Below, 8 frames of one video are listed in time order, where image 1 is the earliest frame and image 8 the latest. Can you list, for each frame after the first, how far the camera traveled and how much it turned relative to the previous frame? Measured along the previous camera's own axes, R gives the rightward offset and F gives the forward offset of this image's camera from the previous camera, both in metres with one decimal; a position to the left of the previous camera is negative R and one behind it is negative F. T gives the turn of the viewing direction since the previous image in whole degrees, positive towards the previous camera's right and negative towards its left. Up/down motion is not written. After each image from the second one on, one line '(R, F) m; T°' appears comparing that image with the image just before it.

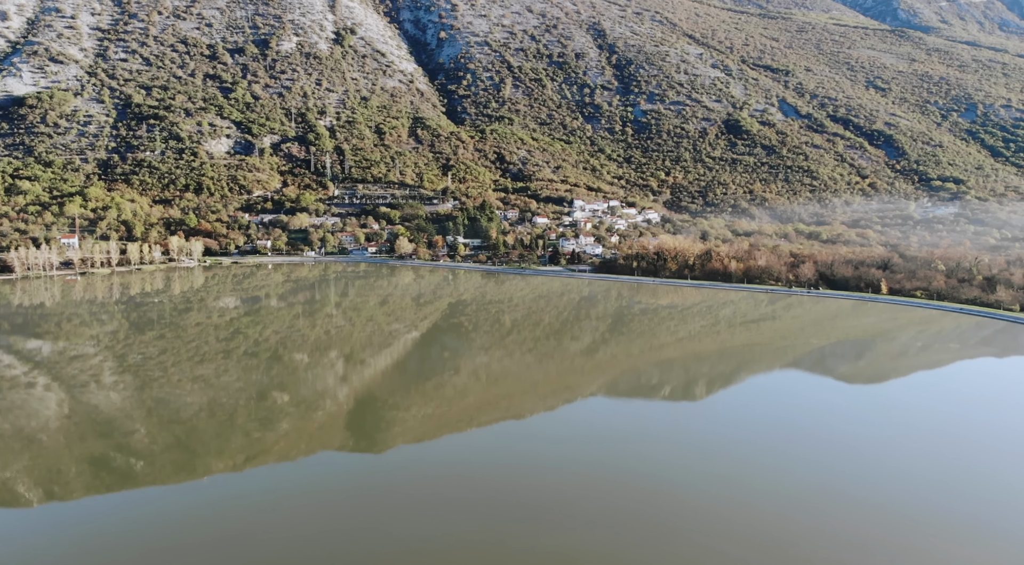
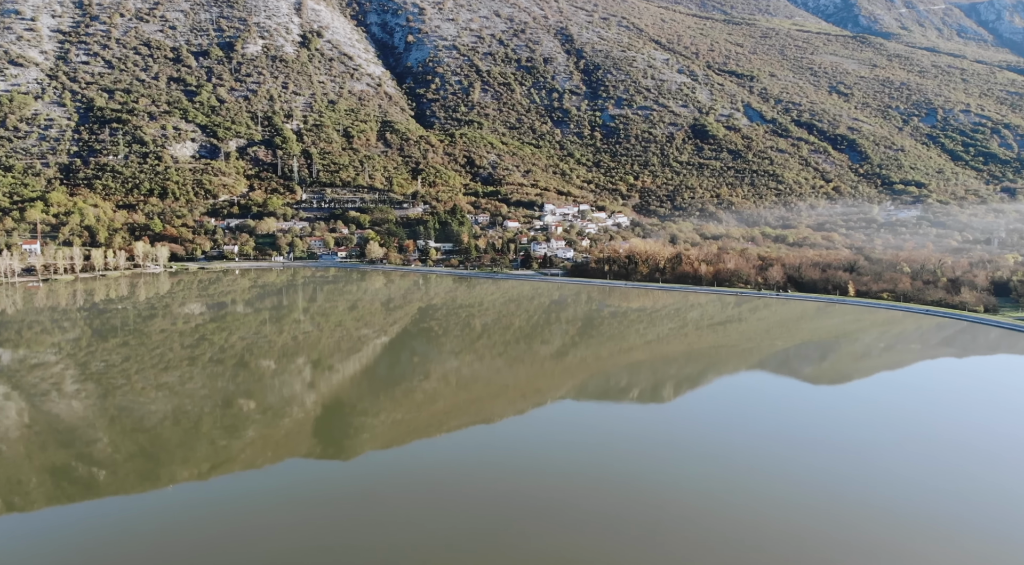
(+2.2, -0.2) m; +1°
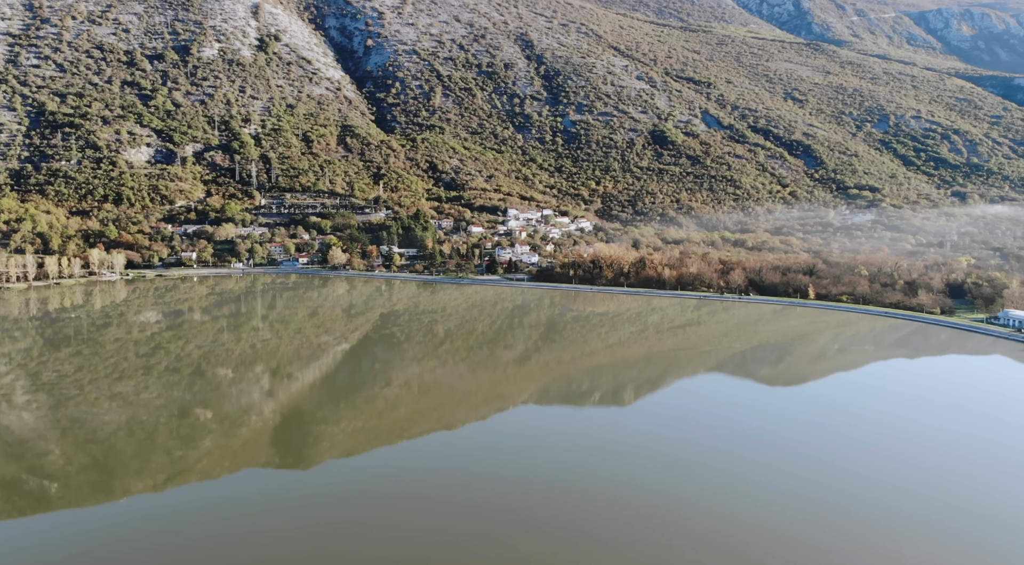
(0.0, +0.2) m; +3°
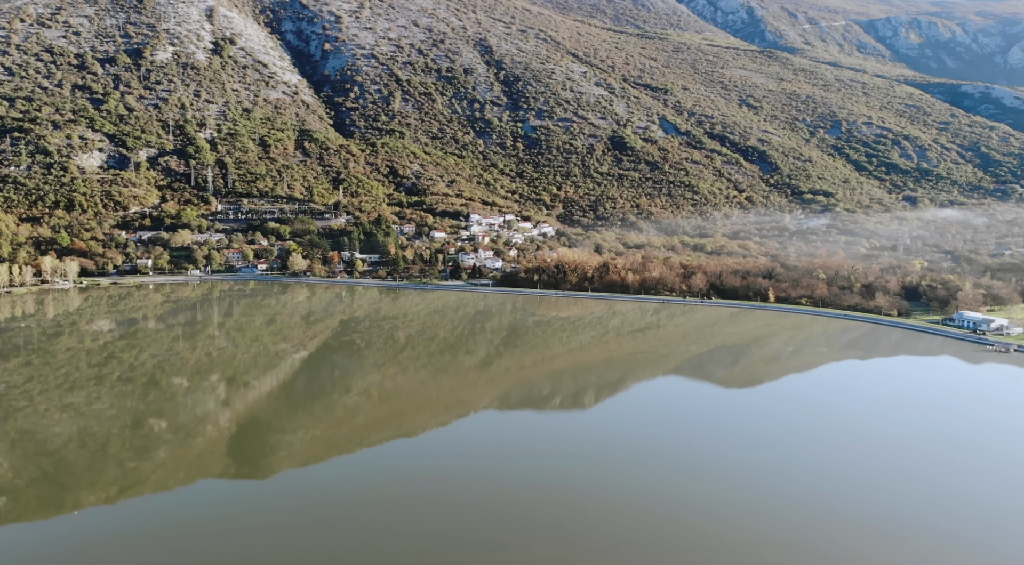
(-0.2, +0.1) m; +3°
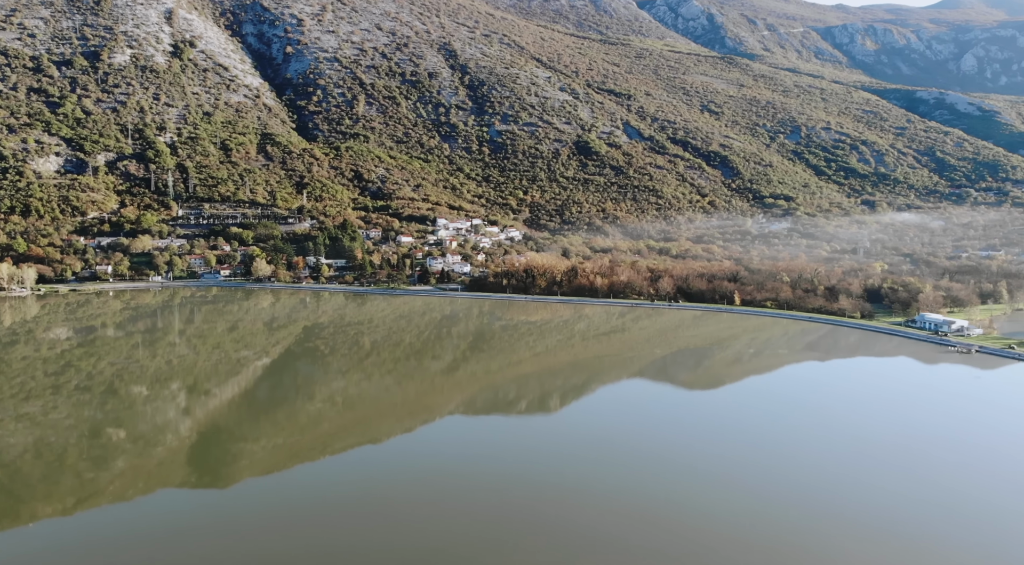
(-0.2, +0.1) m; +2°
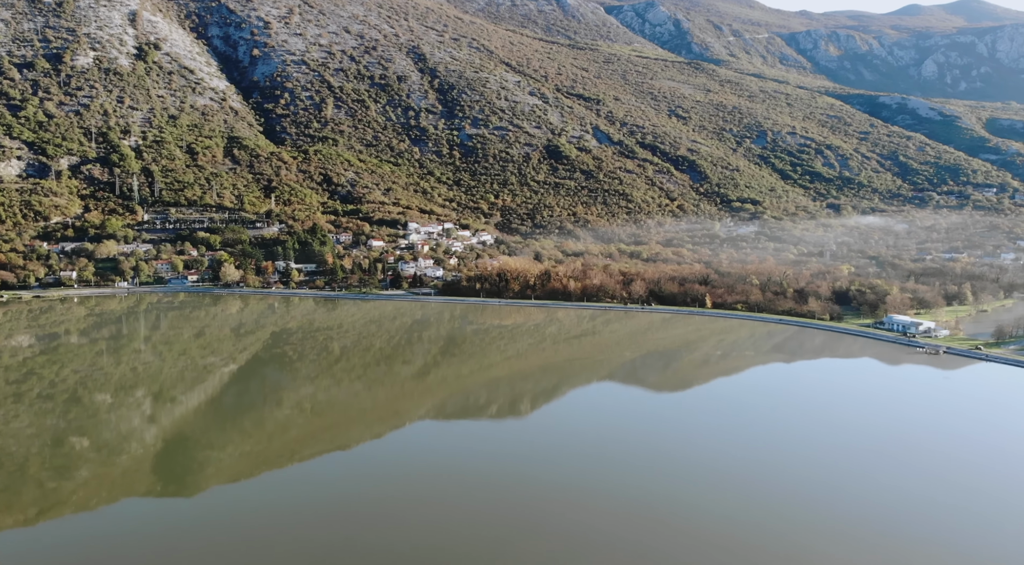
(-0.1, 0.0) m; +2°
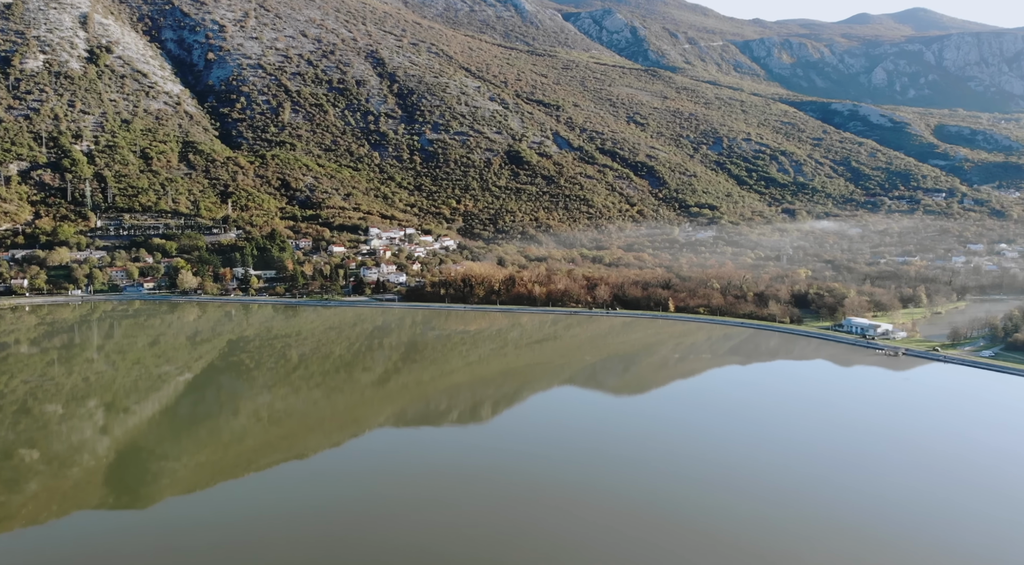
(-0.2, 0.0) m; +3°
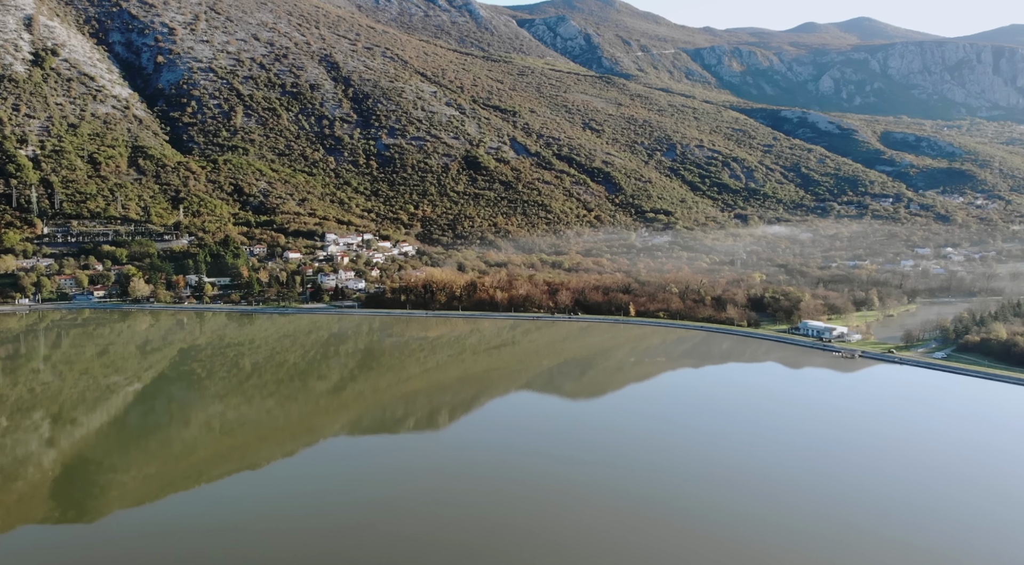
(-0.2, 0.0) m; +3°
